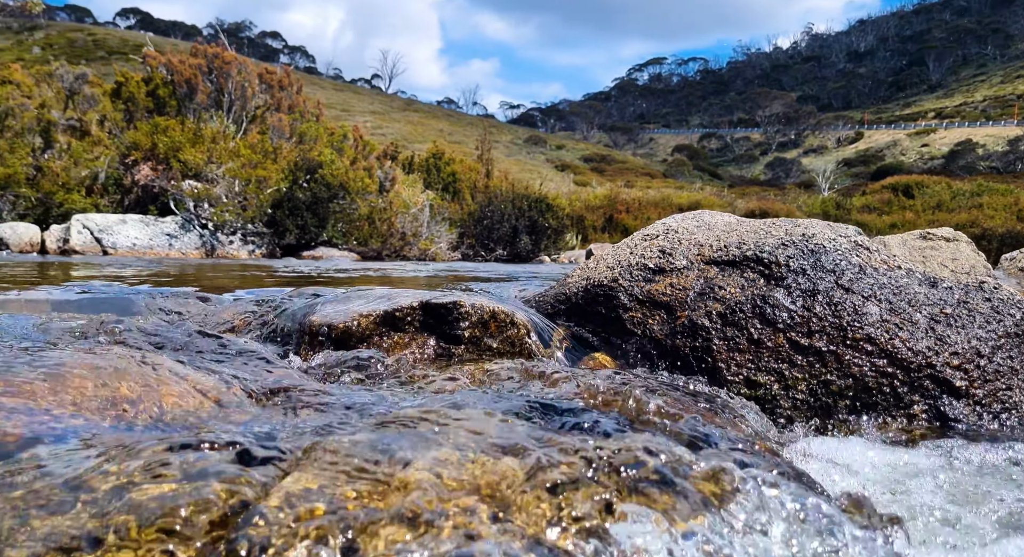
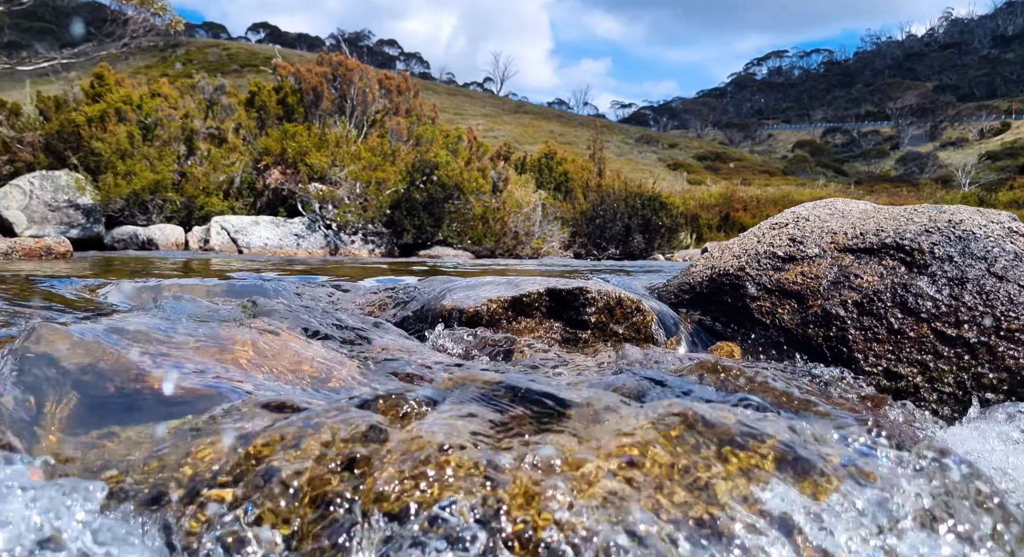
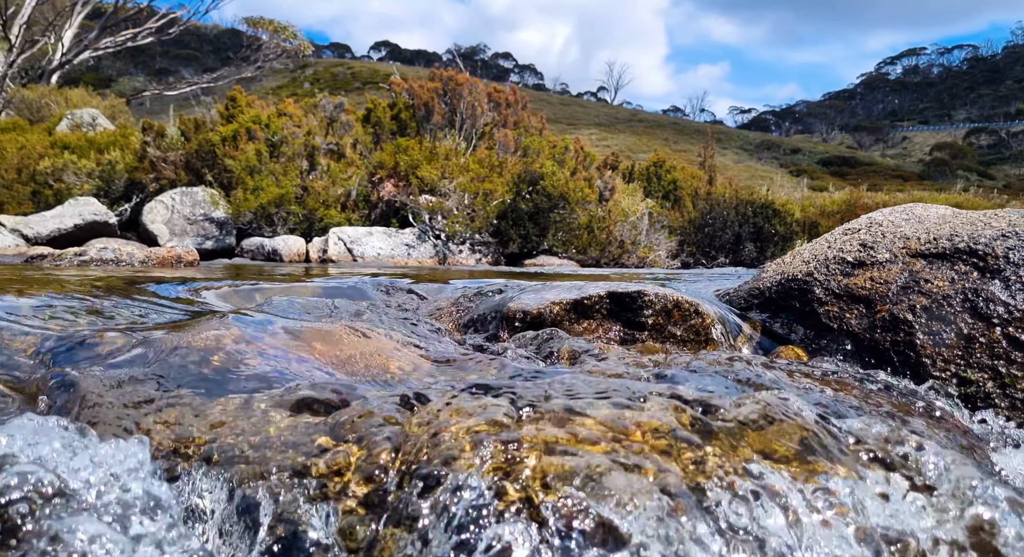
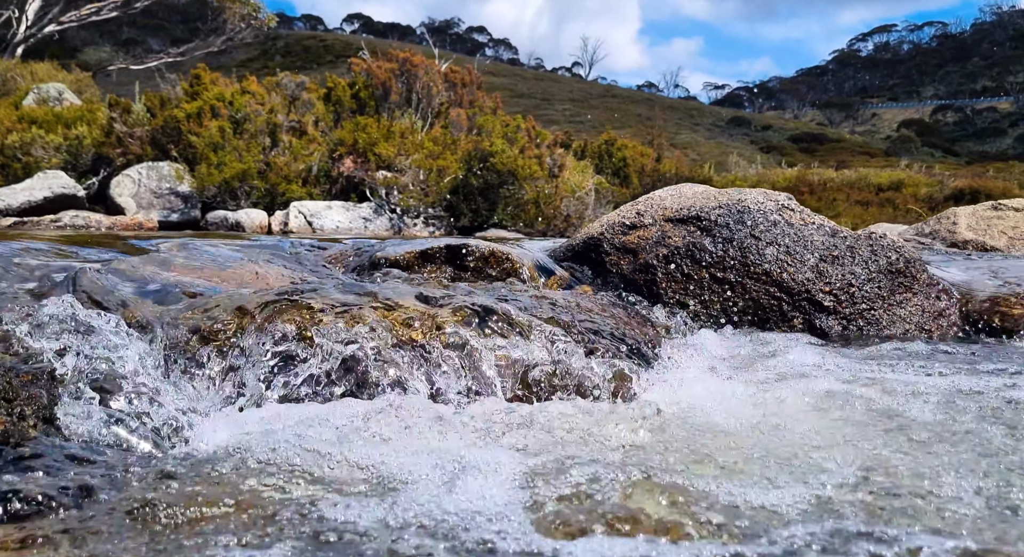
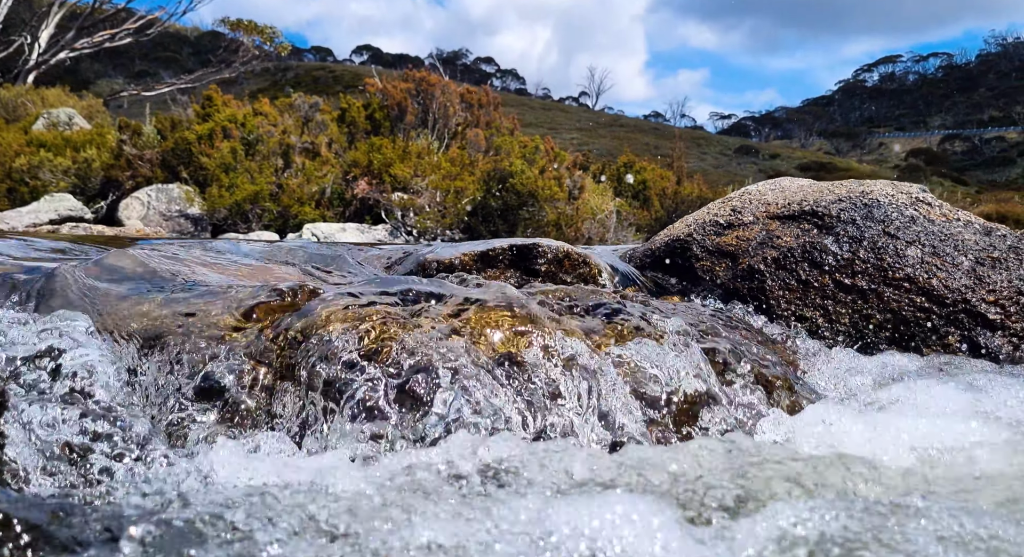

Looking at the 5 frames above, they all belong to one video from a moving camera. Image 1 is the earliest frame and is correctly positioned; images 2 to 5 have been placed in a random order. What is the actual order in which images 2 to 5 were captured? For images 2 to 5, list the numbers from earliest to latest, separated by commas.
2, 3, 5, 4
